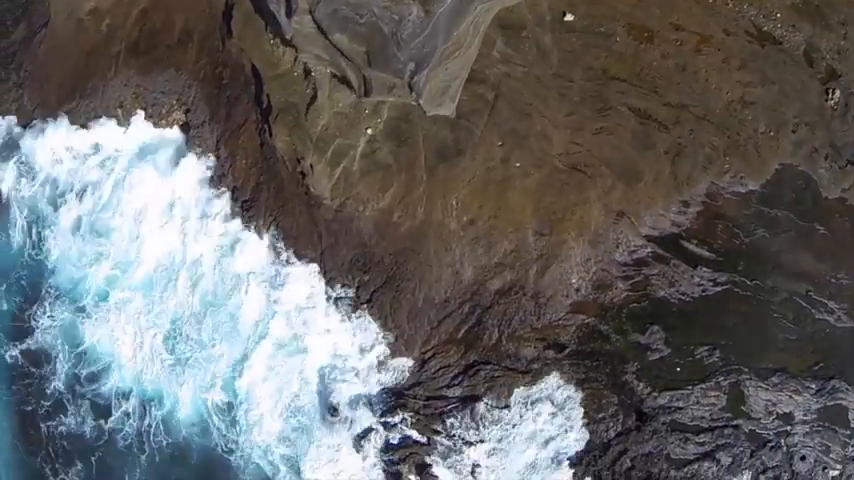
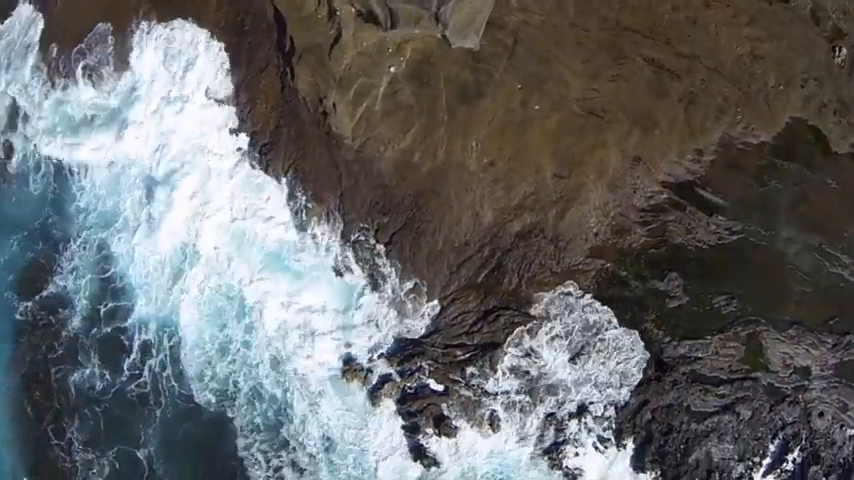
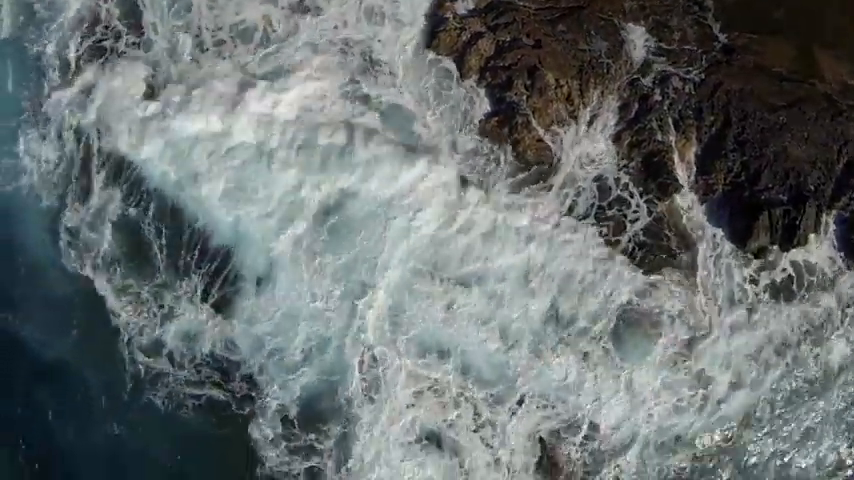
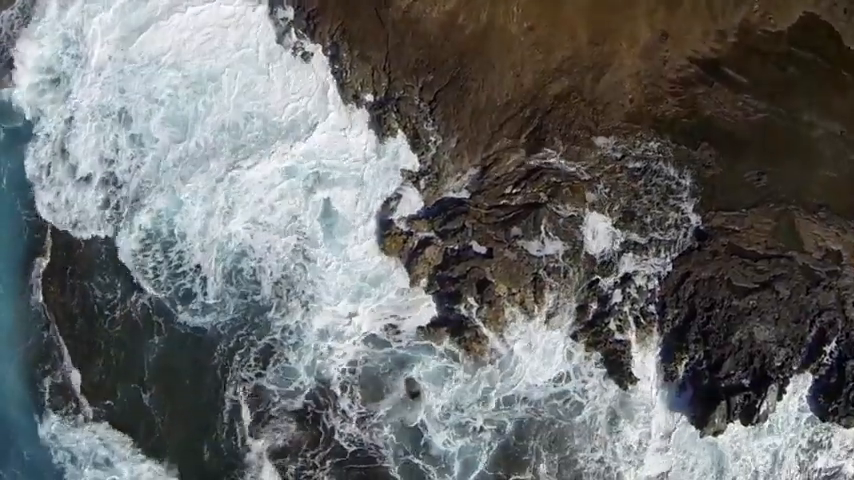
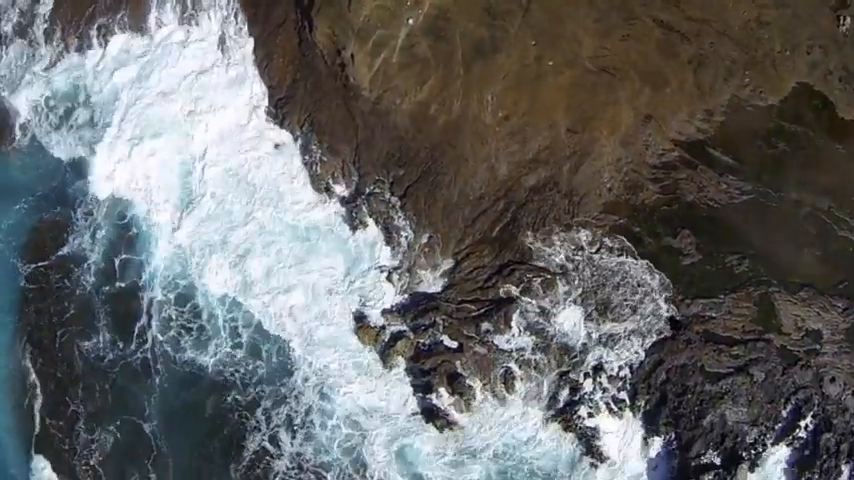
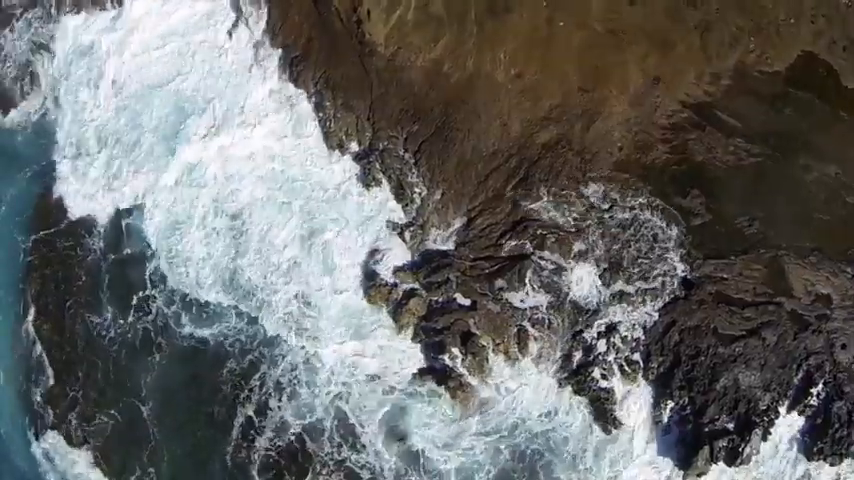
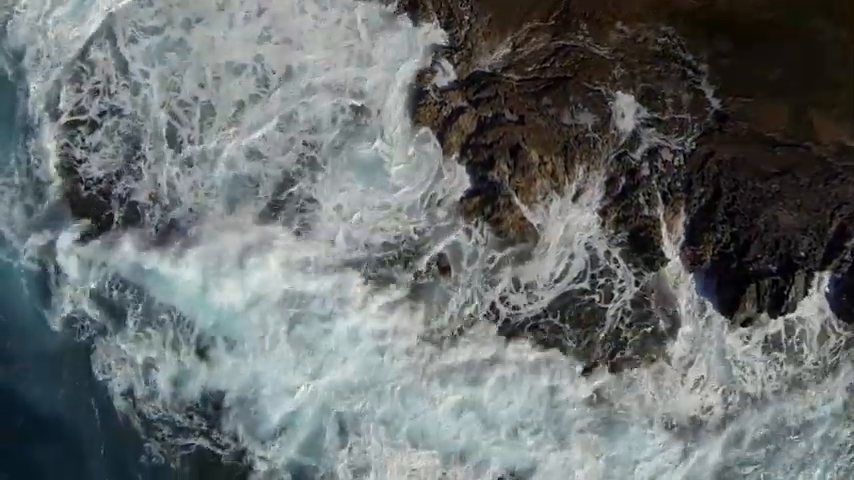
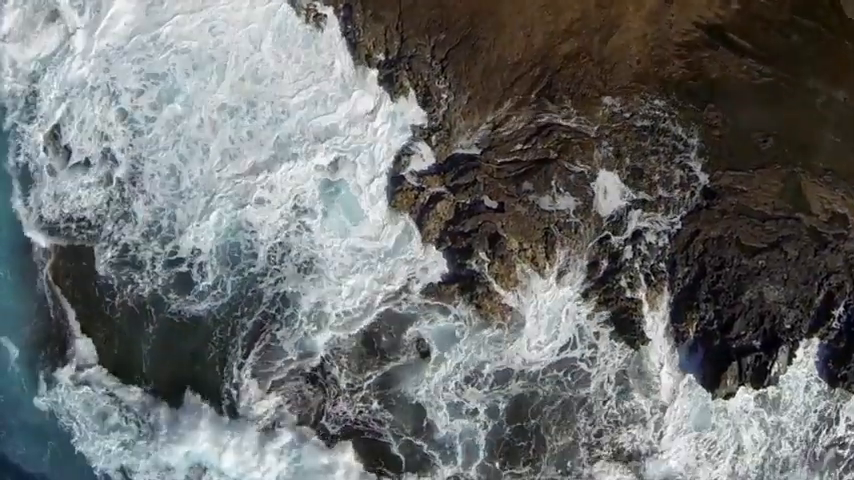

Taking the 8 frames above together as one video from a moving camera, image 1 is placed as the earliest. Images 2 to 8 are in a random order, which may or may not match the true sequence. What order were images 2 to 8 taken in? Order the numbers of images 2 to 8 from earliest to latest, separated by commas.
2, 5, 6, 4, 8, 7, 3
